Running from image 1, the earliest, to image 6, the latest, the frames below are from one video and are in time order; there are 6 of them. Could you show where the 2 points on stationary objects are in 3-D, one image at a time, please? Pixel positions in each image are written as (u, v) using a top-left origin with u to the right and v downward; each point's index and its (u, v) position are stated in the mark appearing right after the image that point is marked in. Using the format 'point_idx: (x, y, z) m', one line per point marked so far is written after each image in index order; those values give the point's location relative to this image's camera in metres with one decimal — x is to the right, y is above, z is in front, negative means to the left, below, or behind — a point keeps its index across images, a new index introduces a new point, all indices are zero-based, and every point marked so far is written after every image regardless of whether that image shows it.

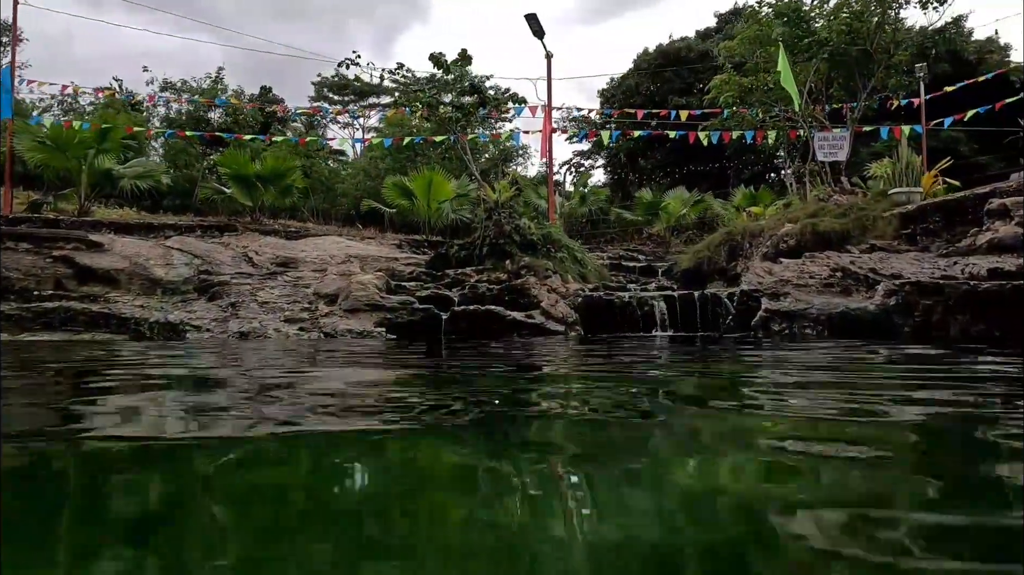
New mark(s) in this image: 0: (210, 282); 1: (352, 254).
0: (-4.3, +0.1, +9.5) m
1: (-3.0, +0.6, +12.3) m
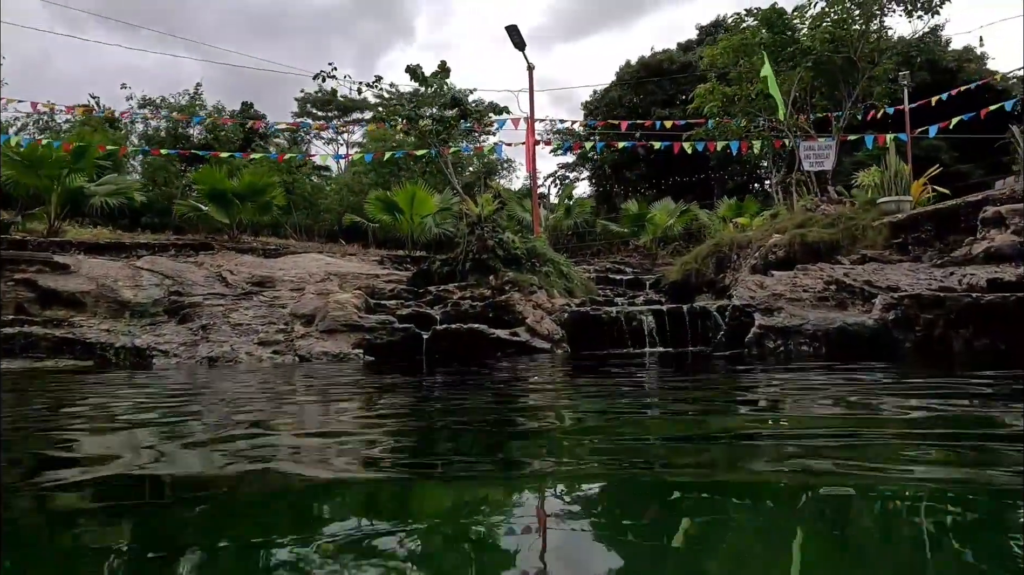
0: (-4.5, -0.2, +9.1) m
1: (-3.2, +0.3, +12.0) m
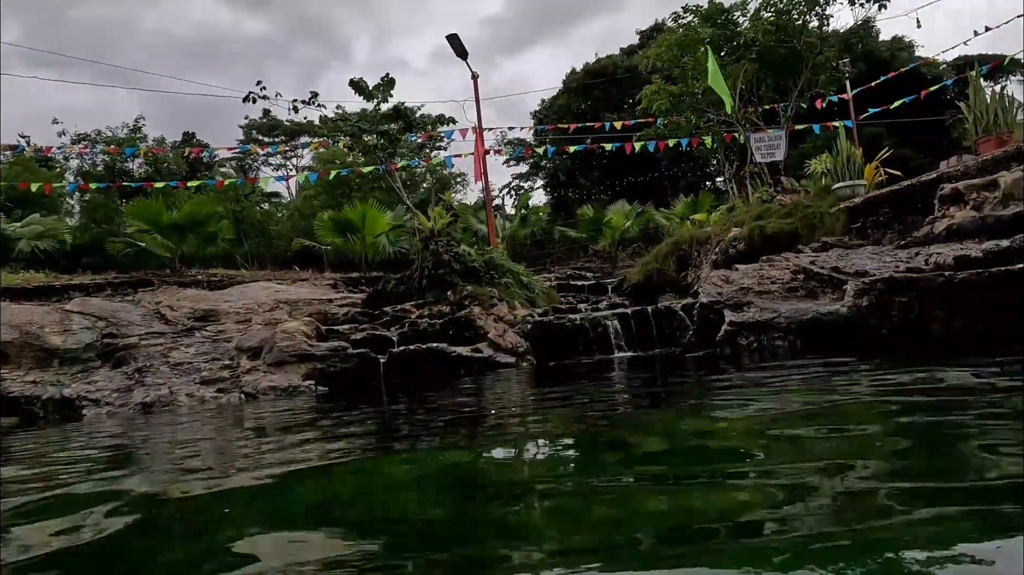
0: (-5.1, -0.7, +8.5) m
1: (-4.0, -0.2, +11.4) m
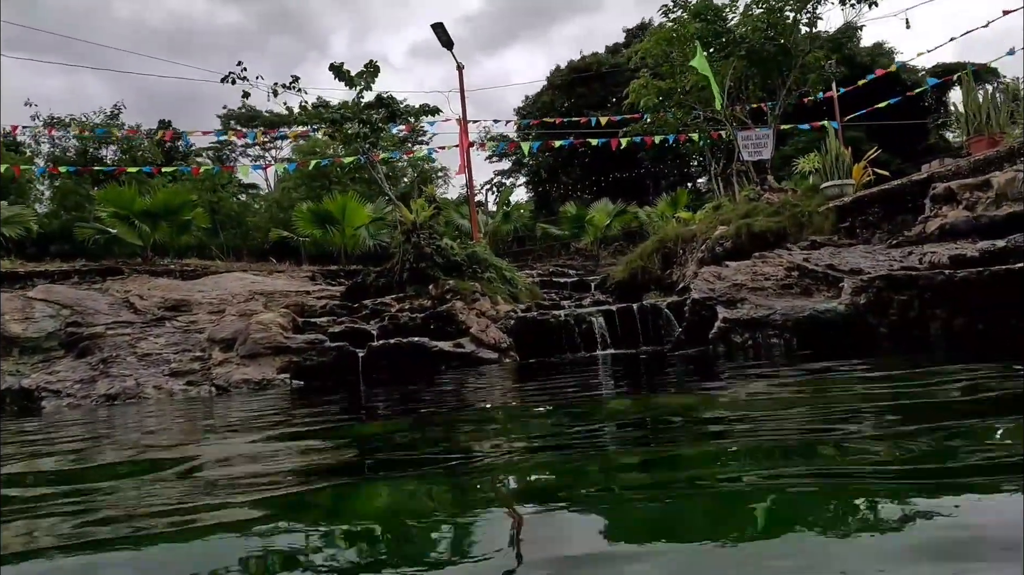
0: (-5.3, -0.6, +8.1) m
1: (-4.2, 0.0, +11.1) m
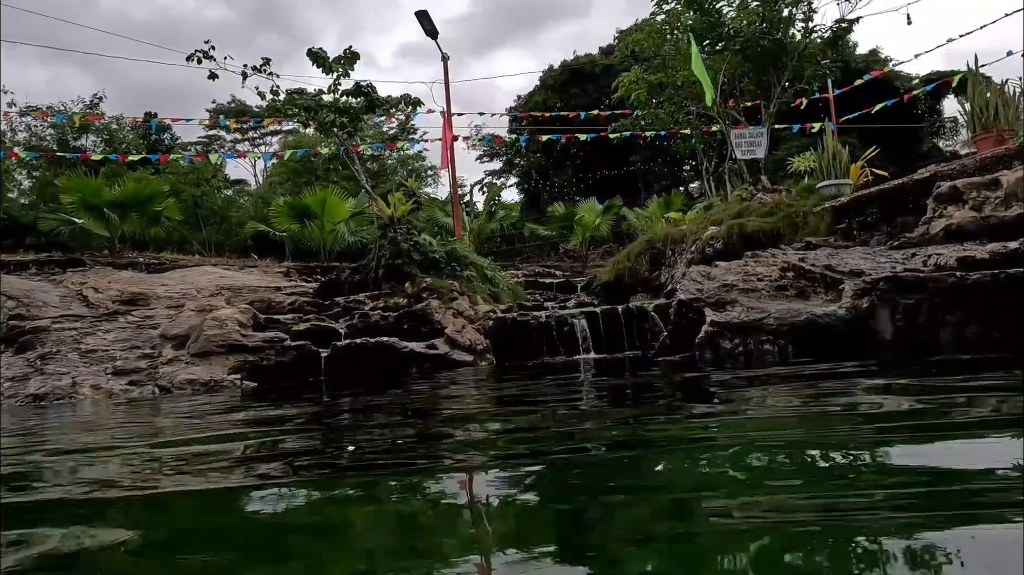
0: (-5.5, -0.5, +7.5) m
1: (-4.5, 0.0, +10.5) m
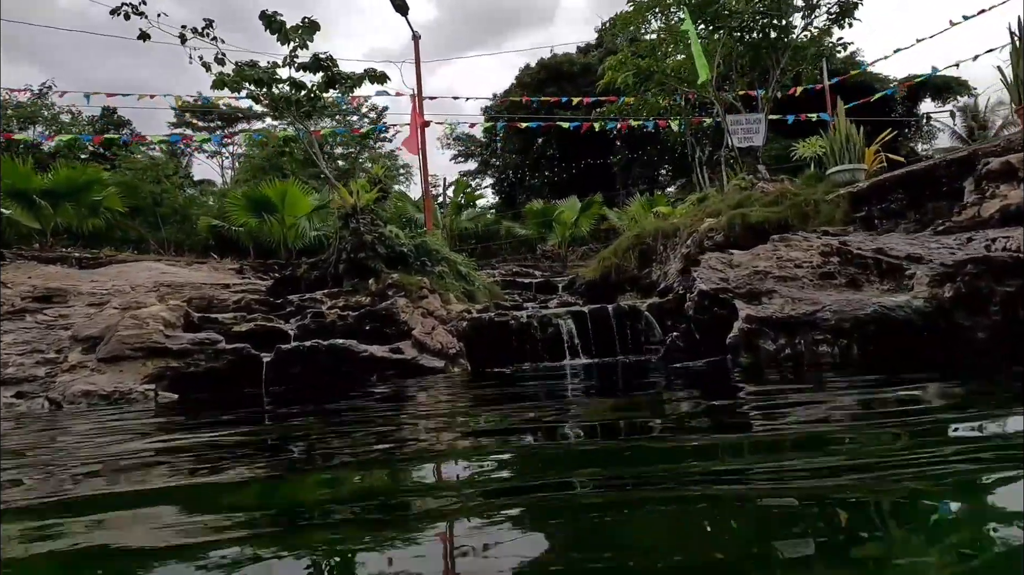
0: (-5.7, -0.4, +6.3) m
1: (-4.9, +0.1, +9.3) m
